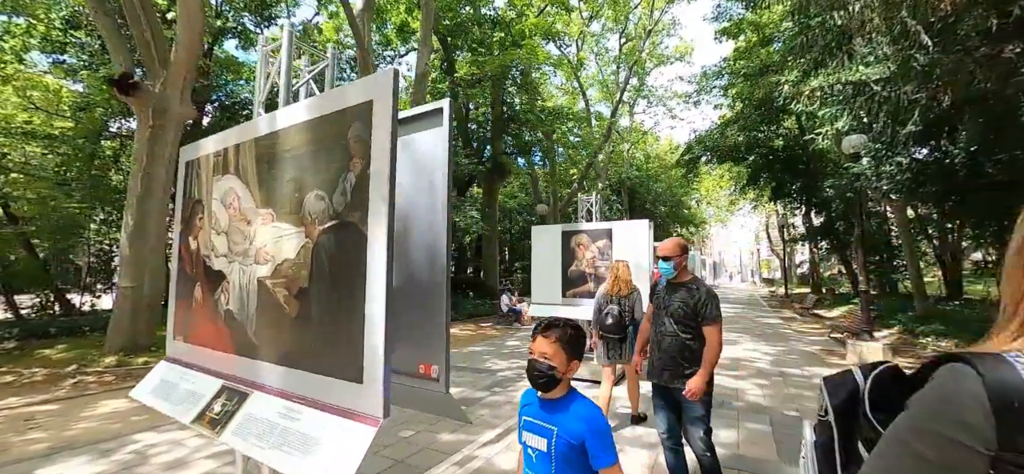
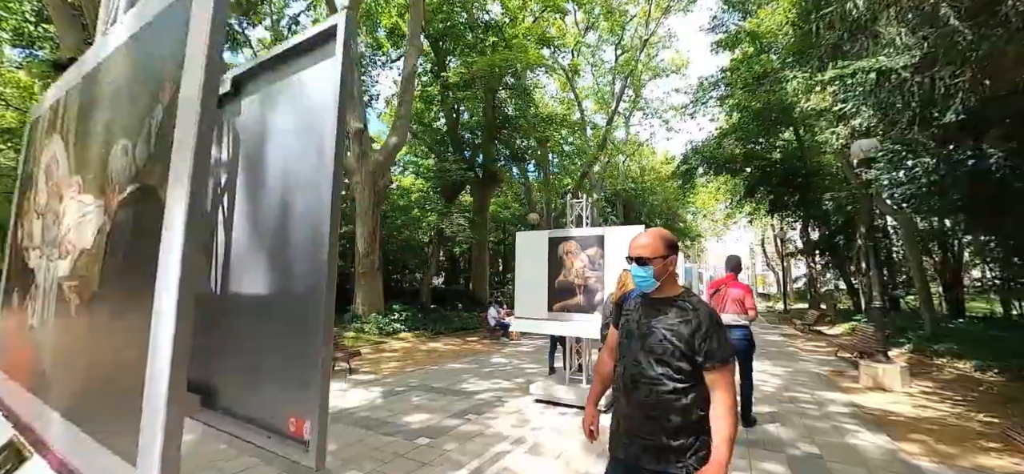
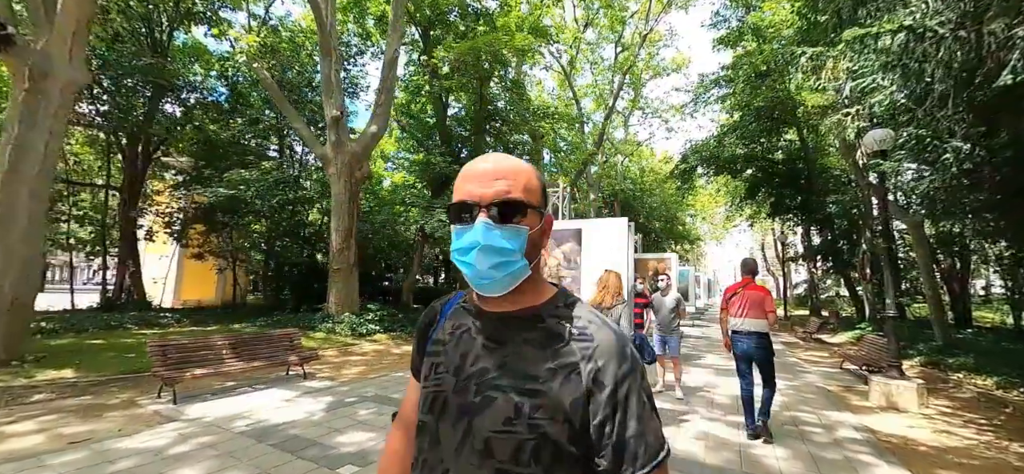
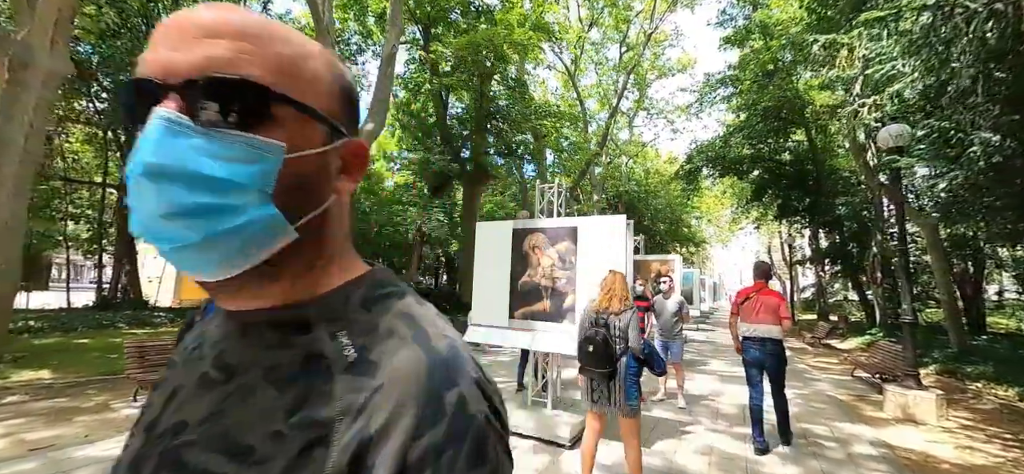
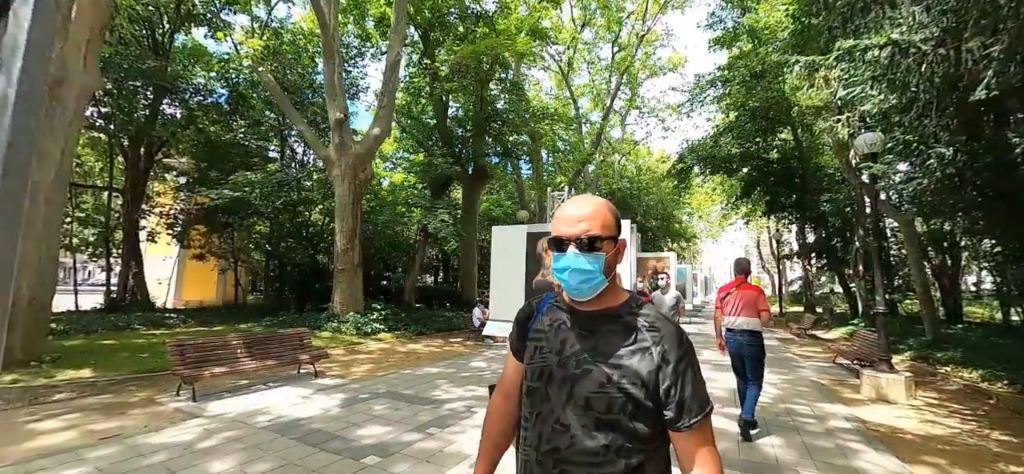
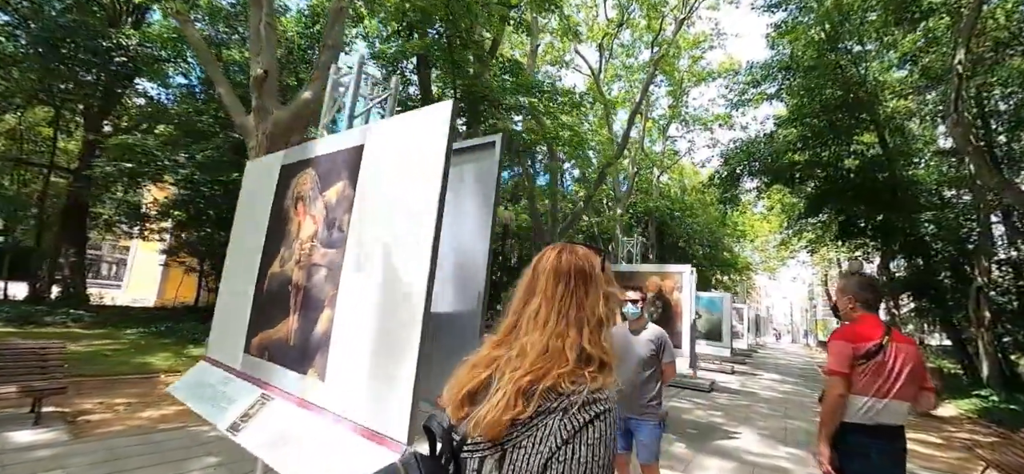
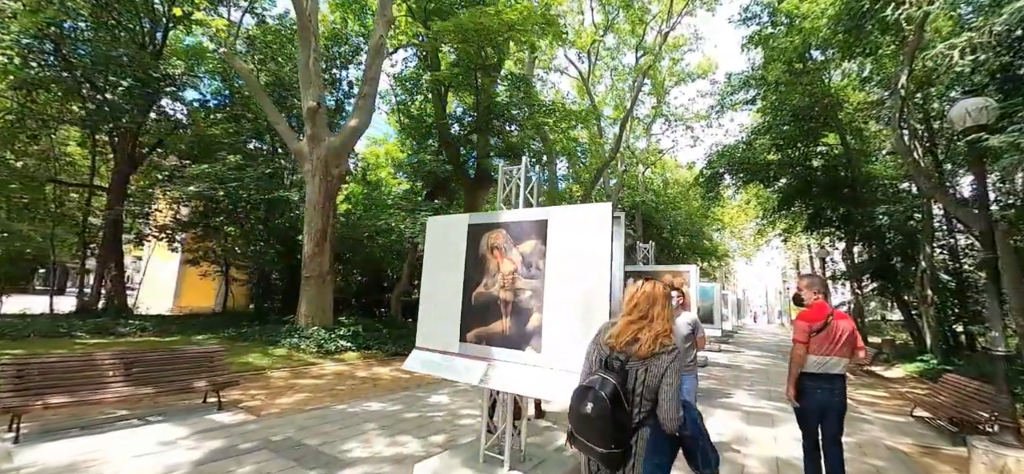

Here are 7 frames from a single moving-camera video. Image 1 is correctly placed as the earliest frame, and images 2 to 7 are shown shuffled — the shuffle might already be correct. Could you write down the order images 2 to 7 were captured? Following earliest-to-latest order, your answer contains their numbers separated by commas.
2, 5, 3, 4, 7, 6
